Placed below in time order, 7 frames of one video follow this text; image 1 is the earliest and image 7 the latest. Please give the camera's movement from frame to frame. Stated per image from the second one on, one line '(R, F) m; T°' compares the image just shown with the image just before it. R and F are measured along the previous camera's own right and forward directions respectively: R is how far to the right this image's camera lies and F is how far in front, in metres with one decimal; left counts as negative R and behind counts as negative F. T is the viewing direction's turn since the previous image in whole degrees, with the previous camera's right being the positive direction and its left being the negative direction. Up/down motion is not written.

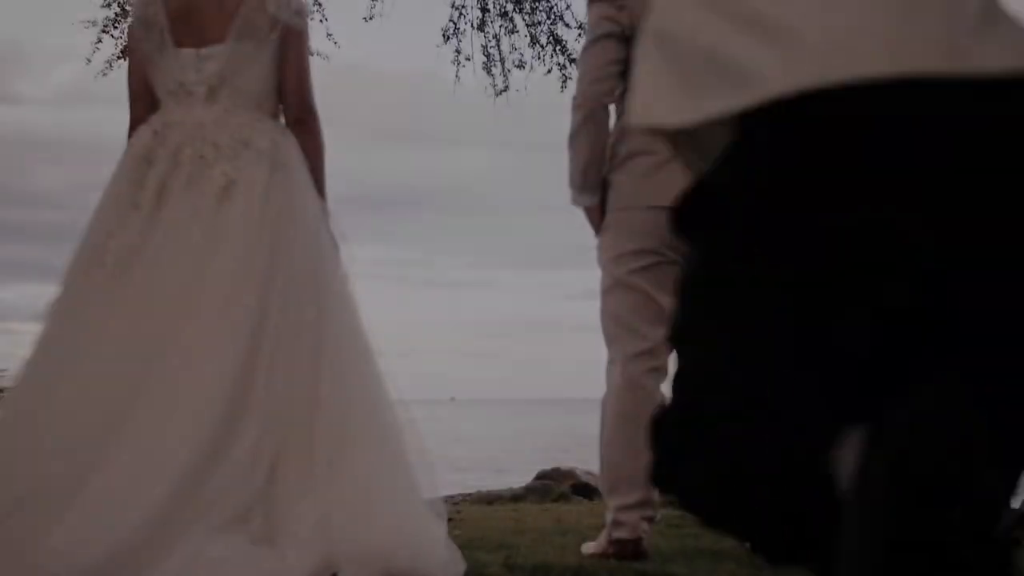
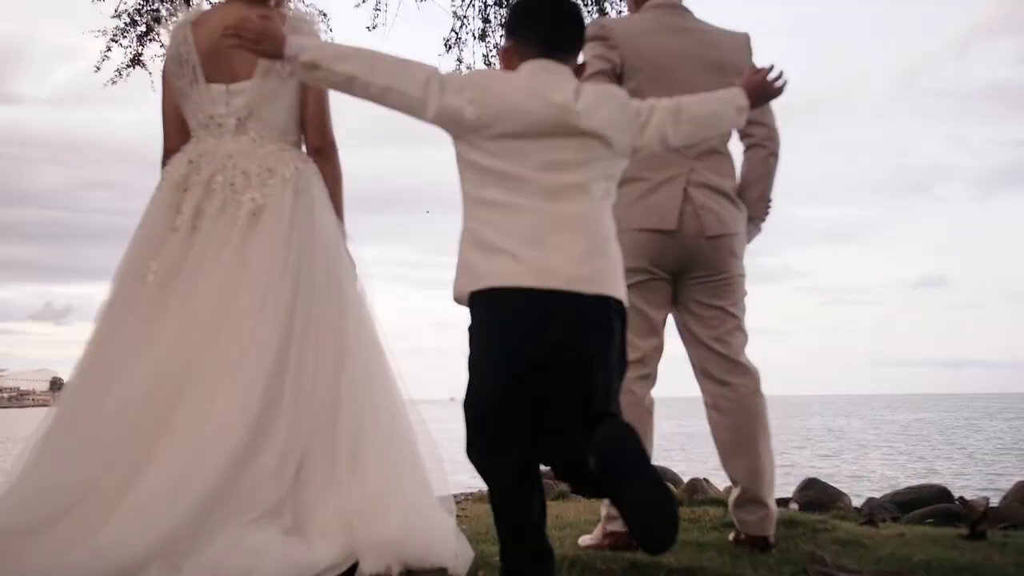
(0.0, -0.2) m; 0°
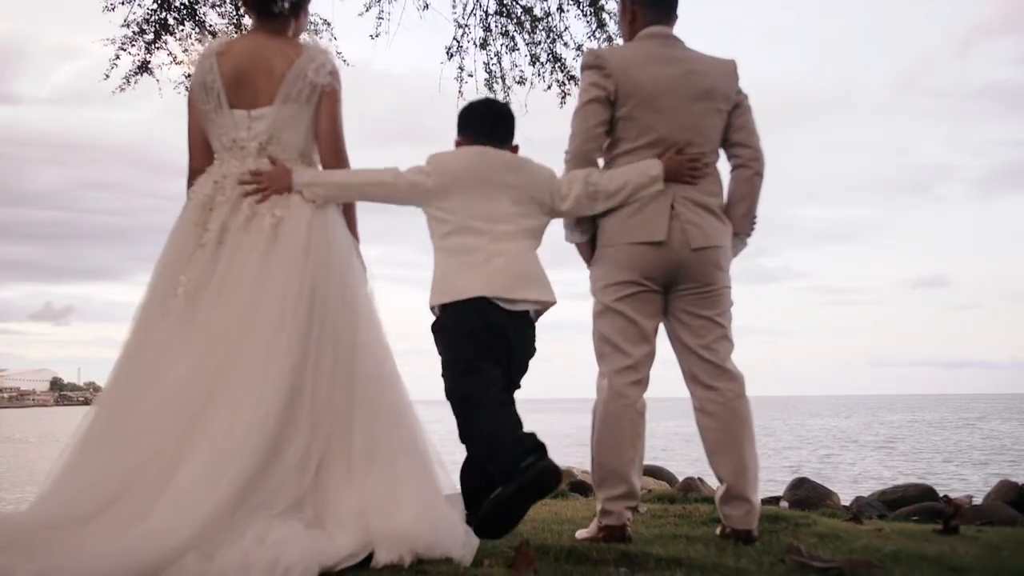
(-0.3, +0.8) m; 0°
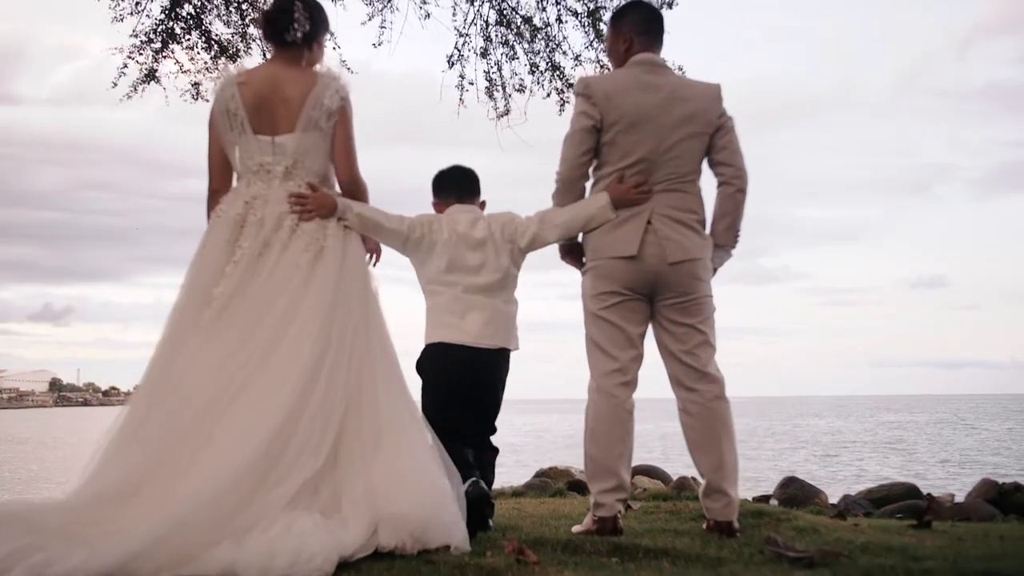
(0.0, -0.3) m; 0°
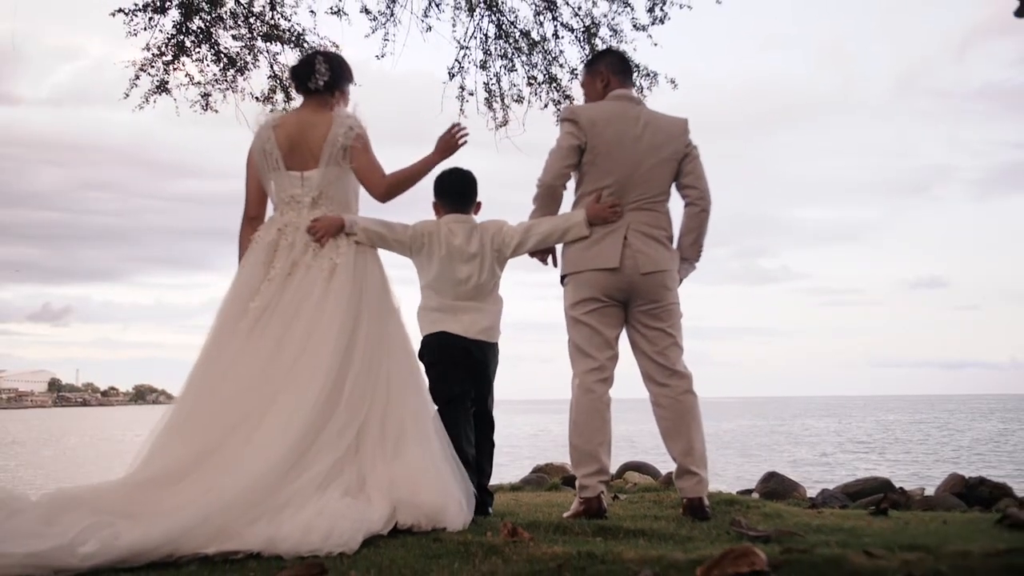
(0.0, -0.5) m; 0°
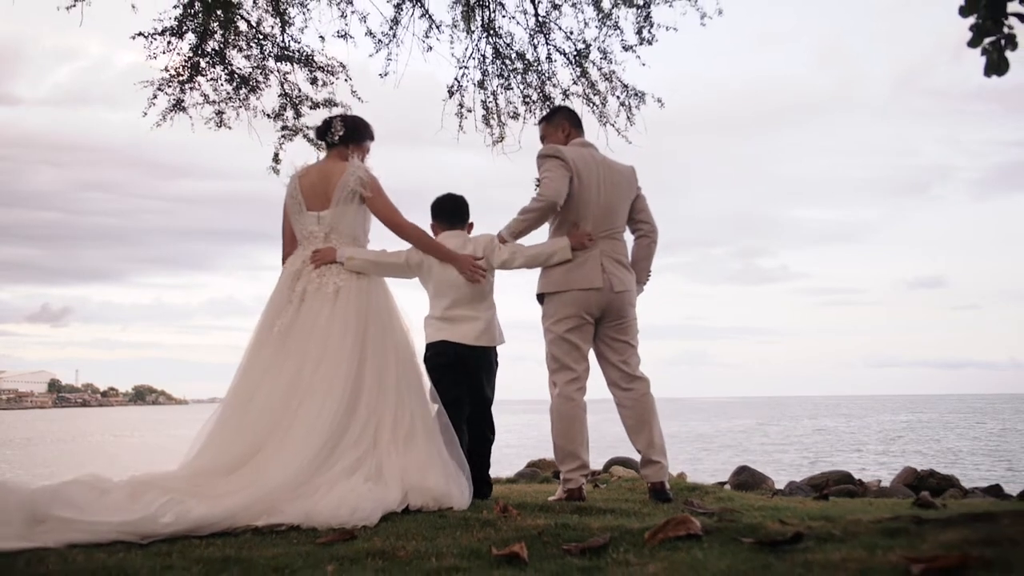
(0.0, -0.8) m; 0°
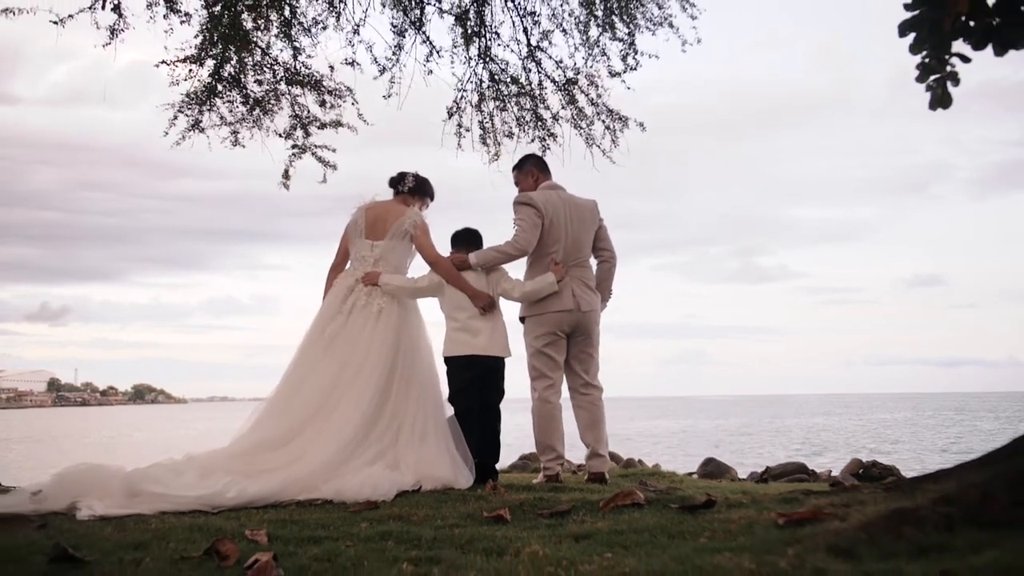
(+0.1, -1.1) m; 0°
